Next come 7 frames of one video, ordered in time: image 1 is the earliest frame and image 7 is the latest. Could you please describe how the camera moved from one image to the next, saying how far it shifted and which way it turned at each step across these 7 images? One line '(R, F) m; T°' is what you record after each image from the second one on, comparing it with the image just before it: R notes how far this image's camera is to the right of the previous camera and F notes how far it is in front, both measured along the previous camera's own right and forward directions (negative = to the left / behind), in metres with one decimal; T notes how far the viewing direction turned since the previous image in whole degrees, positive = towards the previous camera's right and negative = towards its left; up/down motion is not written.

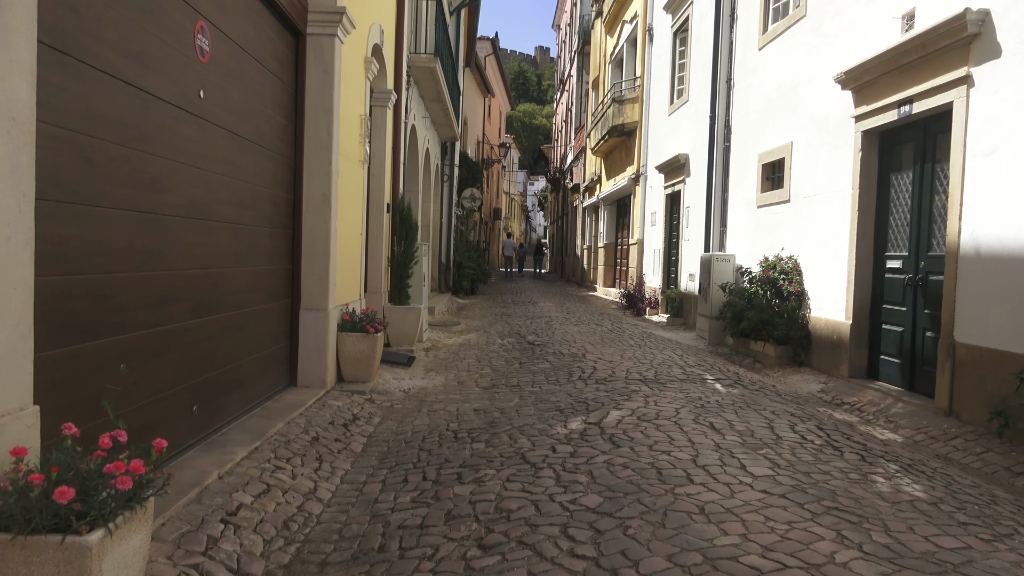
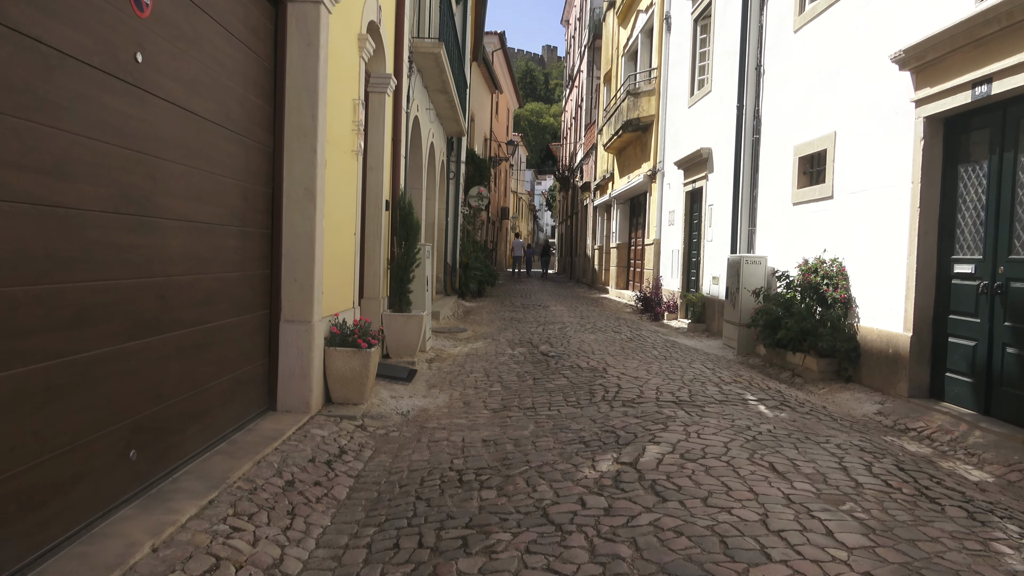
(-0.1, +0.8) m; -1°
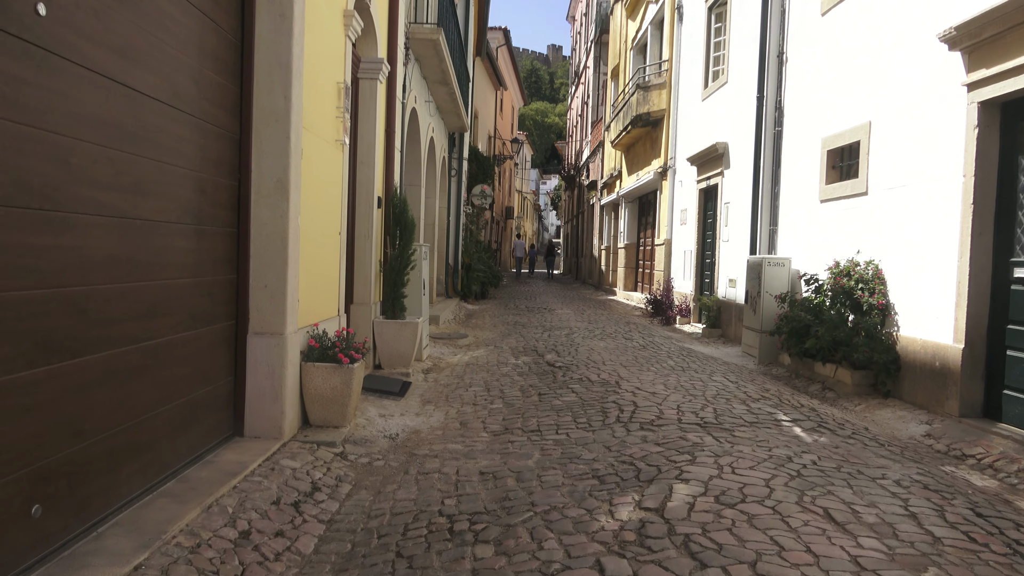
(0.0, +0.6) m; 0°
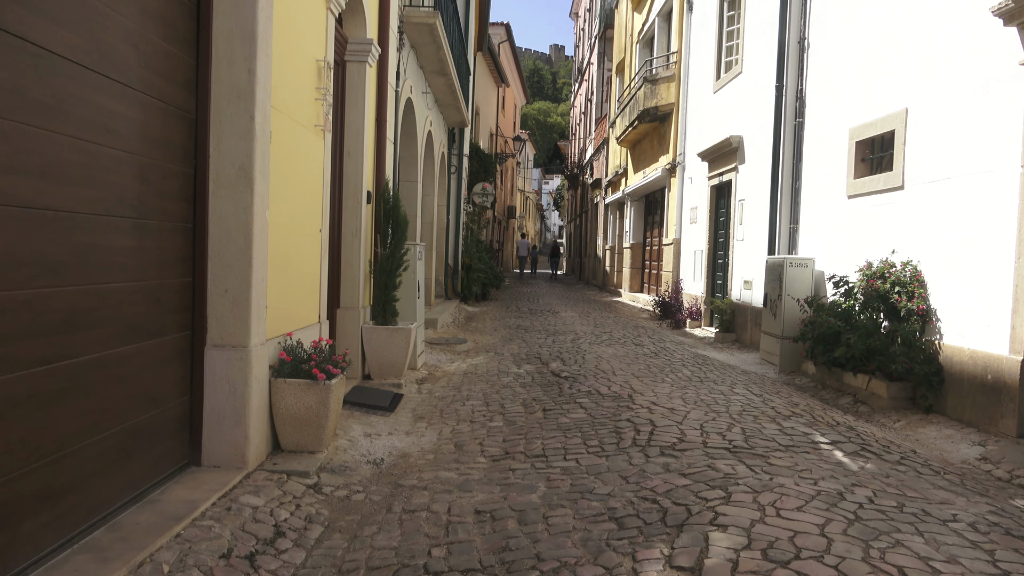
(0.0, +0.6) m; 0°
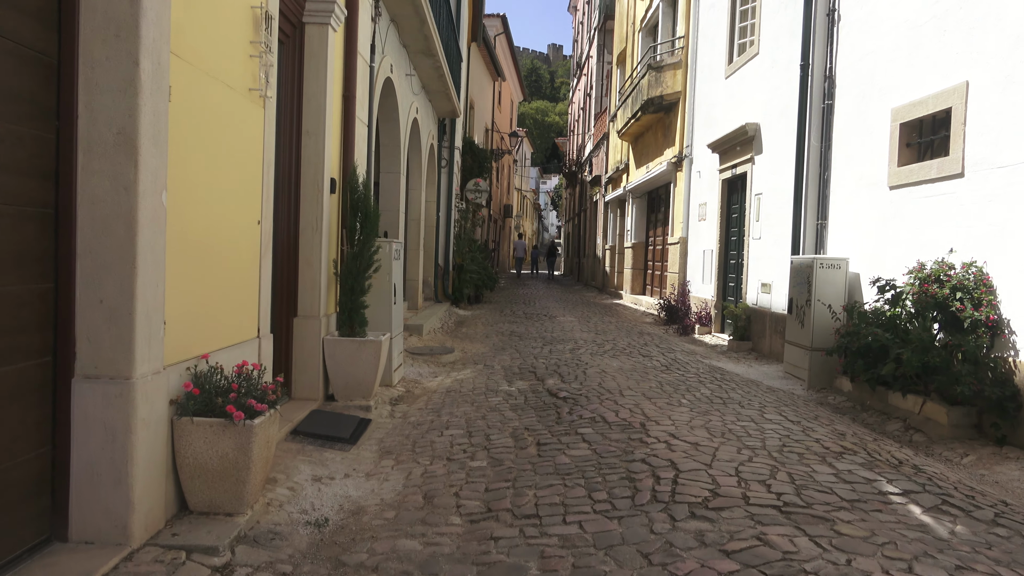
(+0.1, +0.9) m; 0°
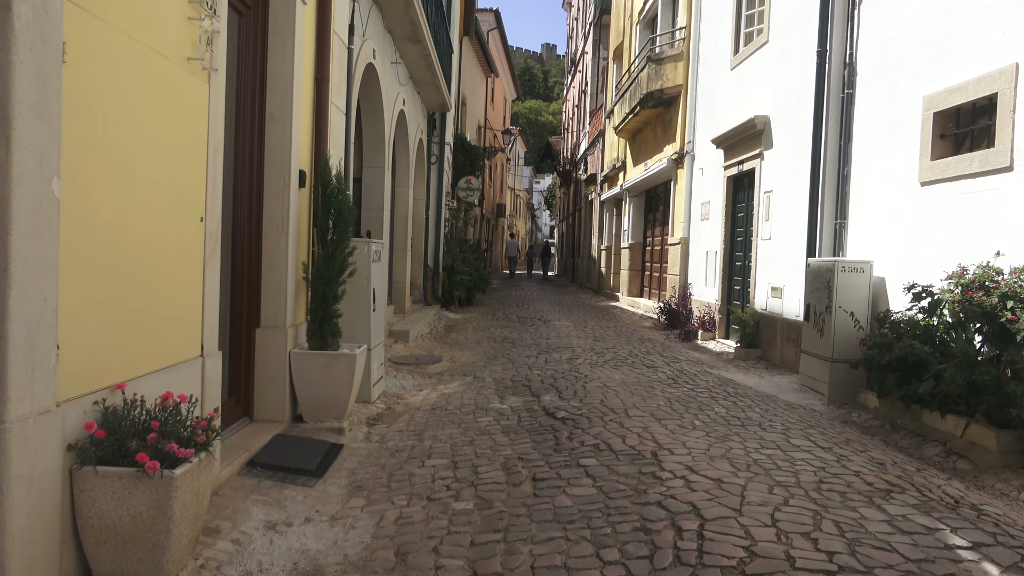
(0.0, +0.6) m; +1°
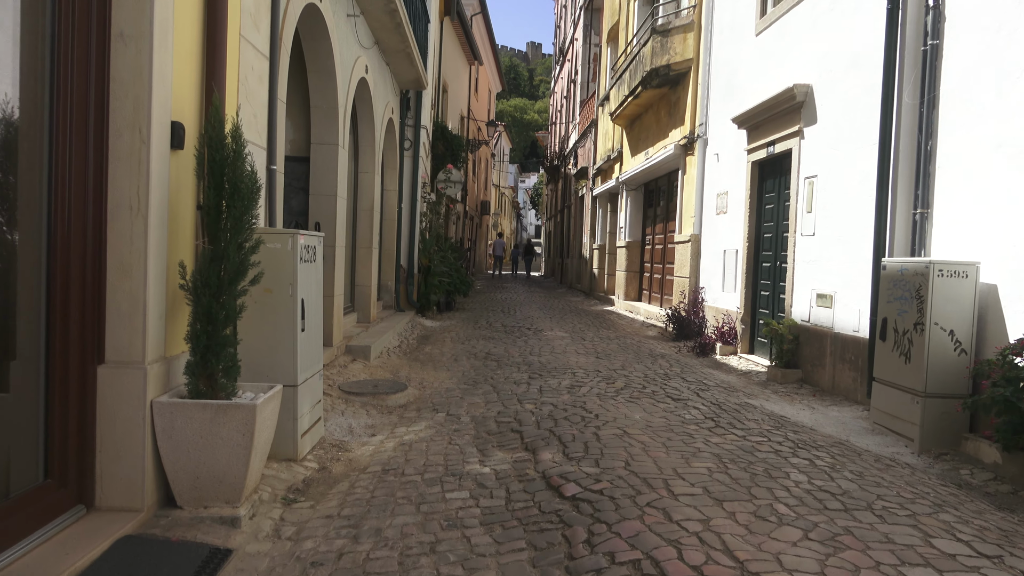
(0.0, +1.6) m; +1°
